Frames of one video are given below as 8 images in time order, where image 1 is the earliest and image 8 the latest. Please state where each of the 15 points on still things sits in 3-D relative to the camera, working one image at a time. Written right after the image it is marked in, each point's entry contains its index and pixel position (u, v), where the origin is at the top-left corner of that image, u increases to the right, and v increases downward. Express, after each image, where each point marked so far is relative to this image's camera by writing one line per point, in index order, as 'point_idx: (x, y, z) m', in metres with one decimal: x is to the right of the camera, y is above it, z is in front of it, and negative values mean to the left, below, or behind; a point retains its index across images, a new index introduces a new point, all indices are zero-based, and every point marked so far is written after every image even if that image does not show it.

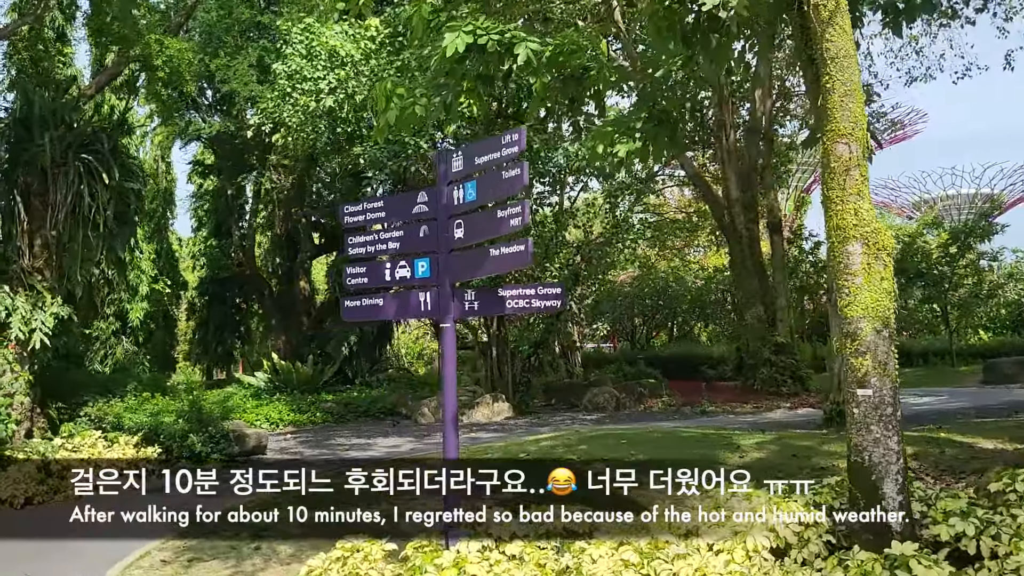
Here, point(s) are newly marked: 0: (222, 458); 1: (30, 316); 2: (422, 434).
0: (-3.0, -1.8, +10.3) m
1: (-4.8, -0.3, +9.8) m
2: (-1.2, -1.9, +12.7) m
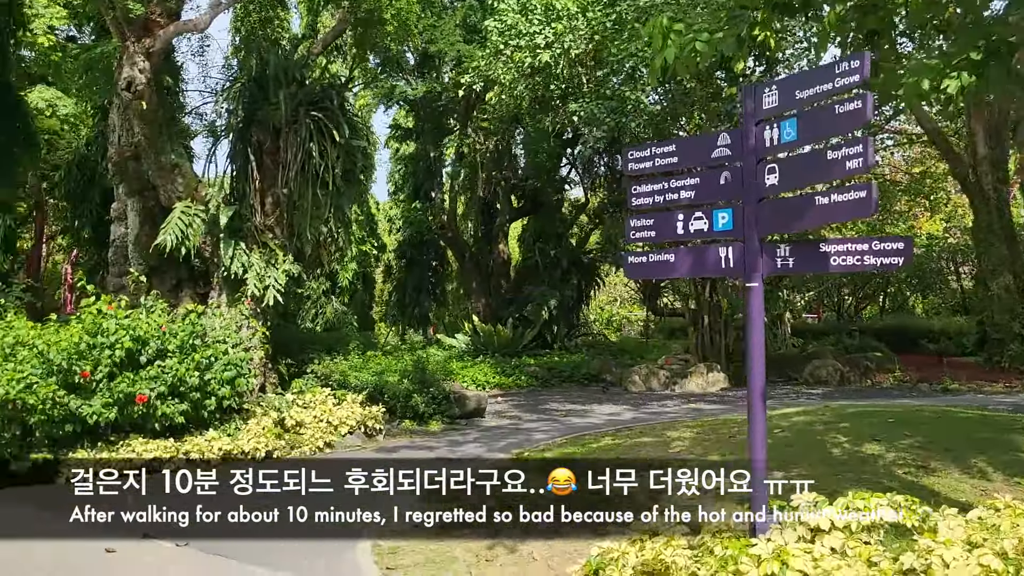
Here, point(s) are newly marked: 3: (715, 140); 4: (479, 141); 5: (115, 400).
0: (-0.7, -1.4, +10.2) m
1: (-2.5, +0.1, +10.0) m
2: (+1.6, -1.4, +12.2) m
3: (+0.9, +0.7, +4.3) m
4: (-0.6, +2.8, +18.9) m
5: (-3.3, -0.9, +8.1) m
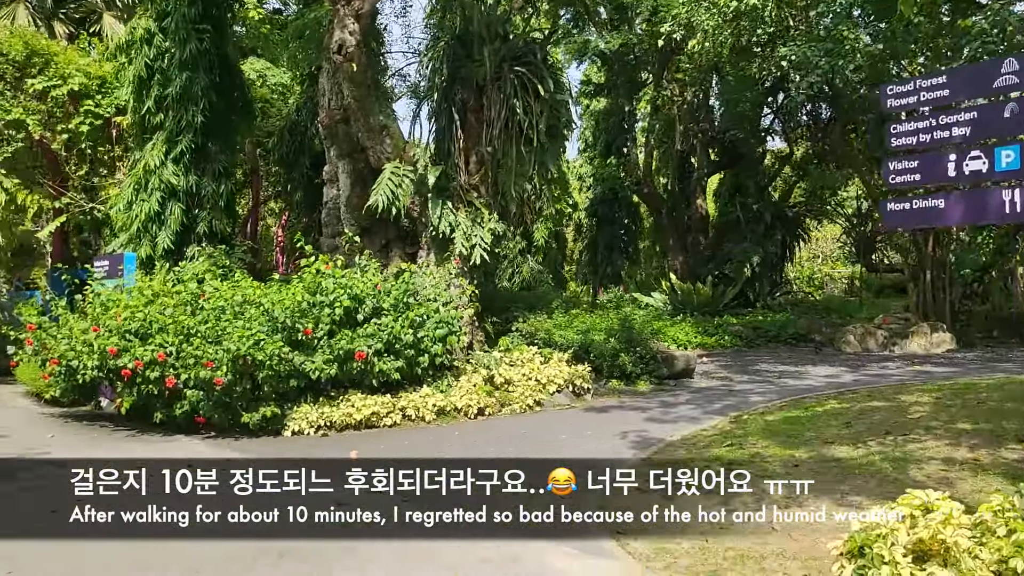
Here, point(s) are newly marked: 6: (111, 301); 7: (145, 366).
0: (+1.4, -0.9, +9.9) m
1: (-0.4, +0.6, +10.0) m
2: (+4.0, -0.9, +11.5) m
3: (+1.9, +0.9, +3.8) m
4: (+3.1, +3.6, +18.3) m
5: (-1.5, -0.6, +8.4) m
6: (-3.8, -0.1, +9.2) m
7: (-3.1, -0.7, +8.3) m
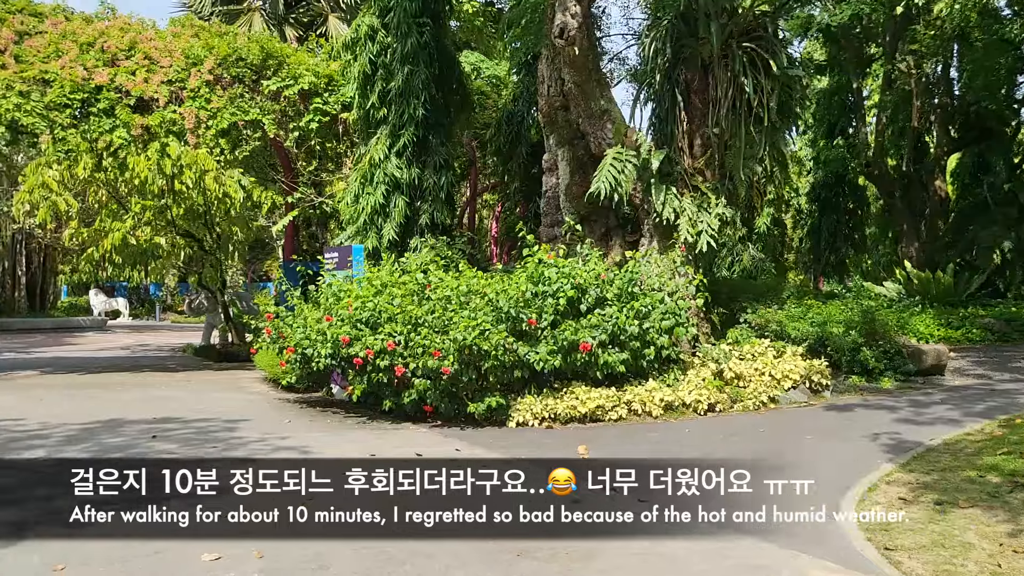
0: (+3.6, -0.8, +9.1) m
1: (+1.8, +0.7, +9.5) m
2: (+6.5, -0.8, +10.1) m
3: (+2.8, +0.9, +3.0) m
4: (+6.9, +3.8, +16.9) m
5: (+0.4, -0.5, +8.2) m
6: (-1.6, 0.0, +9.5) m
7: (-1.2, -0.6, +8.5) m
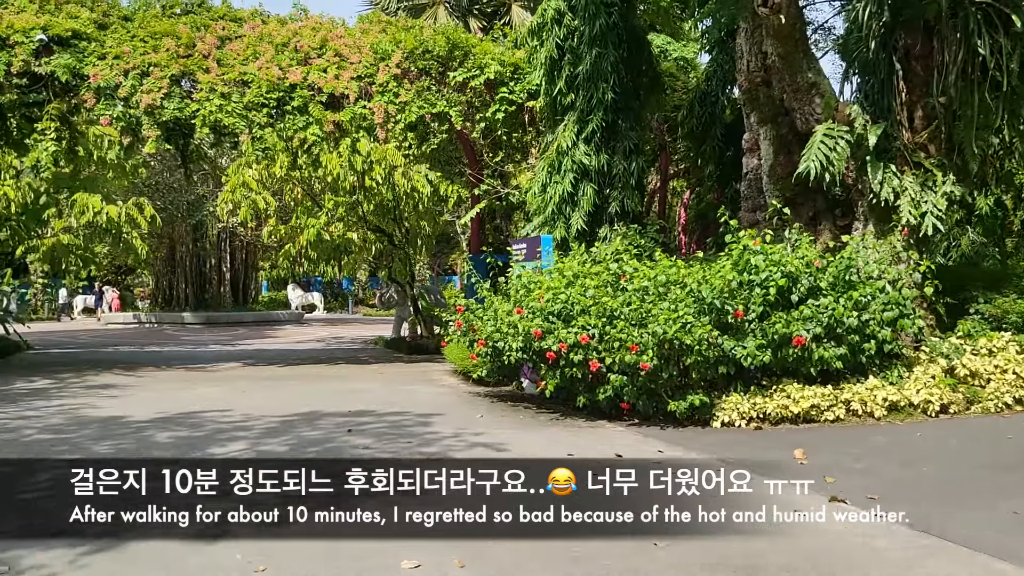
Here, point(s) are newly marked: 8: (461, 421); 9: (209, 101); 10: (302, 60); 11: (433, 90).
0: (+5.3, -0.7, +7.8) m
1: (+3.6, +0.8, +8.6) m
2: (+8.3, -0.6, +8.3) m
3: (+3.4, +1.0, +2.0) m
4: (+9.9, +4.1, +14.9) m
5: (+2.0, -0.4, +7.5) m
6: (+0.2, 0.0, +9.2) m
7: (+0.5, -0.5, +8.1) m
8: (-0.4, -1.2, +8.6) m
9: (-4.0, +2.5, +12.8) m
10: (-2.9, +3.1, +13.4) m
11: (-1.1, +2.8, +13.6) m
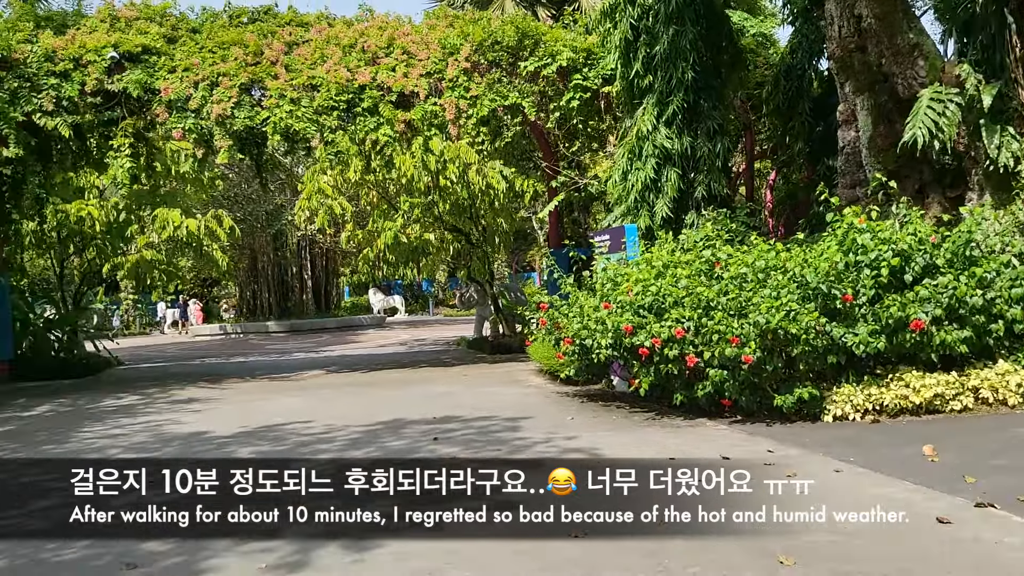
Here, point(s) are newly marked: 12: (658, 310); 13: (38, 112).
0: (+5.9, -0.4, +6.9) m
1: (+4.2, +1.0, +7.8) m
2: (+9.0, -0.2, +7.2) m
3: (+3.5, +1.1, +1.3) m
4: (+10.9, +4.6, +13.6) m
5: (+2.6, -0.3, +6.9) m
6: (+1.0, +0.1, +8.7) m
7: (+1.2, -0.4, +7.6) m
8: (+0.3, -1.1, +8.1) m
9: (-3.0, +2.3, +12.6) m
10: (-1.9, +3.1, +13.1) m
11: (-0.1, +2.8, +13.2) m
12: (+1.2, -0.2, +7.8) m
13: (-5.8, +2.2, +12.0) m
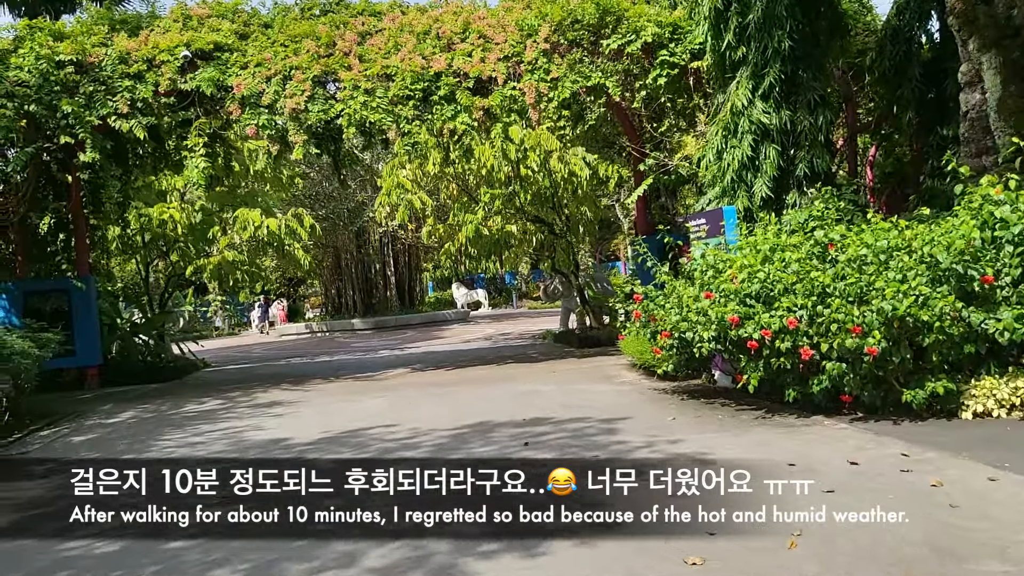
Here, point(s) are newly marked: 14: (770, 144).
0: (+6.5, -0.2, +5.8) m
1: (+4.9, +1.2, +6.8) m
2: (+9.6, +0.2, +5.8) m
3: (+3.6, +1.2, +0.4) m
4: (+11.9, +5.1, +12.0) m
5: (+3.2, -0.1, +6.1) m
6: (+1.7, +0.2, +8.0) m
7: (+1.9, -0.3, +6.9) m
8: (+1.1, -1.1, +7.5) m
9: (-2.0, +2.4, +12.2) m
10: (-0.9, +3.1, +12.6) m
11: (+0.9, +2.9, +12.6) m
12: (+1.9, -0.1, +7.1) m
13: (-4.8, +2.1, +11.8) m
14: (+2.8, +1.5, +10.5) m
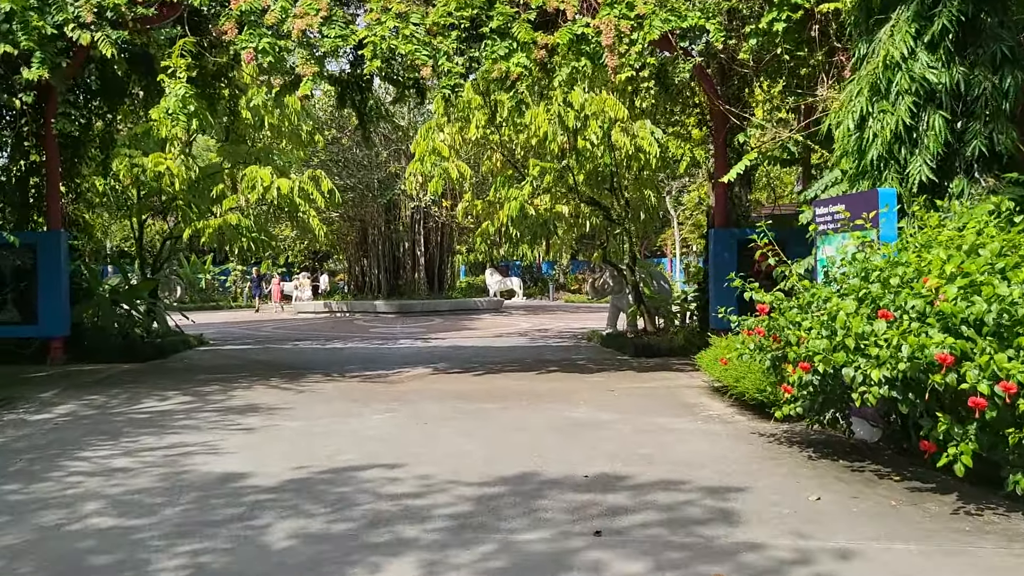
0: (+6.8, -0.6, +3.0) m
1: (+5.3, +0.9, +4.0) m
2: (+9.9, -0.5, +2.8) m
3: (+3.8, +0.9, -2.4) m
4: (+12.7, +4.3, +8.9) m
5: (+3.5, -0.4, +3.3) m
6: (+2.1, +0.1, +5.3) m
7: (+2.2, -0.4, +4.2) m
8: (+1.4, -1.1, +4.8) m
9: (-1.3, +2.6, +9.6) m
10: (-0.1, +3.3, +9.9) m
11: (+1.7, +2.9, +9.8) m
12: (+2.2, -0.2, +4.4) m
13: (-4.1, +2.5, +9.3) m
14: (+3.3, +1.4, +7.8) m
